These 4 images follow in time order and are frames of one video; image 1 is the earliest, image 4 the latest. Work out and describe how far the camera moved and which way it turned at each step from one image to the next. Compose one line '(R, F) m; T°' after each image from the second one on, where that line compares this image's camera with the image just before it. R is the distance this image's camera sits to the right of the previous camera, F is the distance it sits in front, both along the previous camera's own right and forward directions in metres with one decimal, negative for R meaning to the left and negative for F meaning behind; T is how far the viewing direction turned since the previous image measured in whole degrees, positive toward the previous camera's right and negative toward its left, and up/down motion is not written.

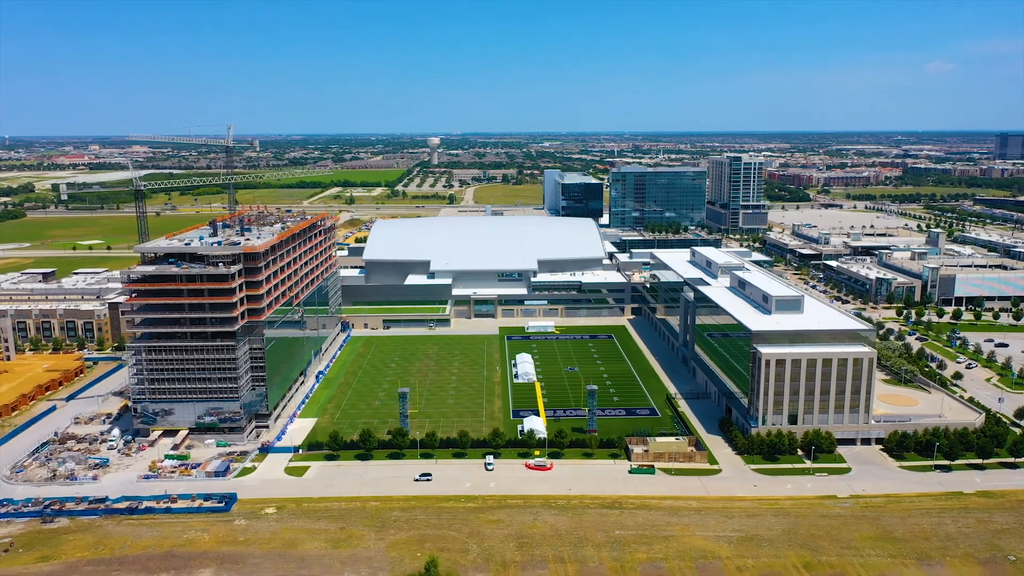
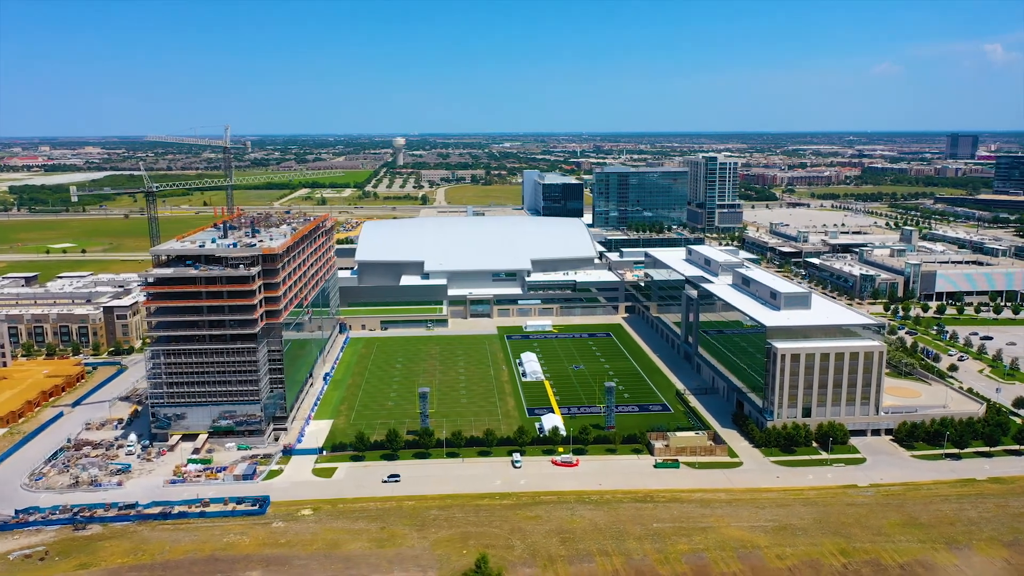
(-3.2, -0.3) m; +3°
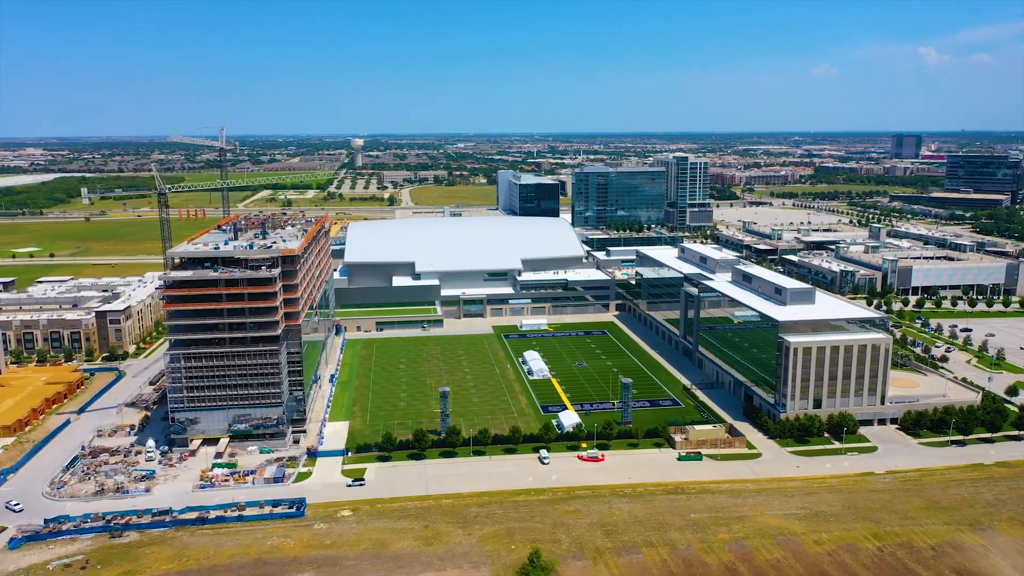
(-3.6, -0.3) m; +3°
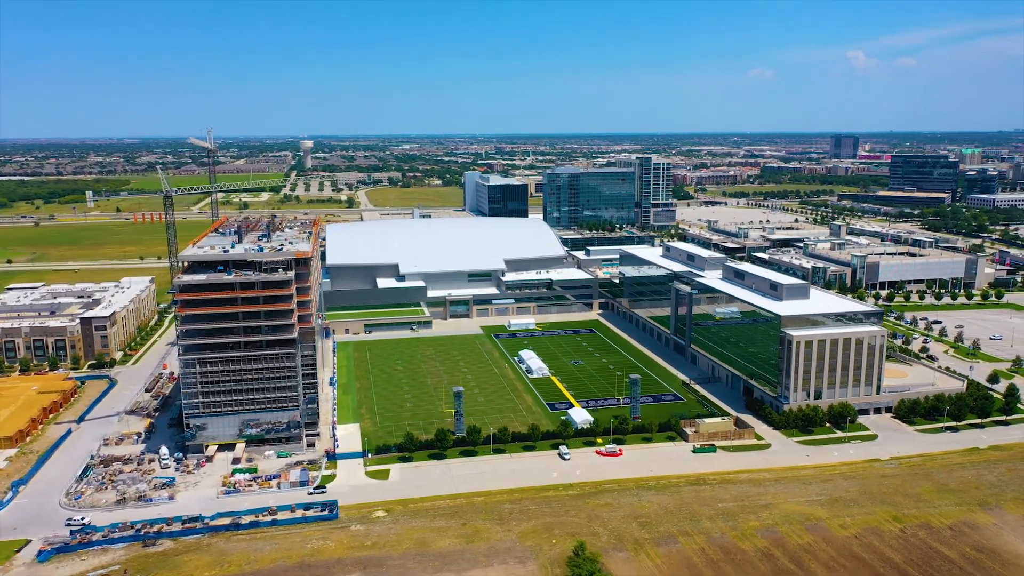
(-3.6, -0.4) m; +4°
